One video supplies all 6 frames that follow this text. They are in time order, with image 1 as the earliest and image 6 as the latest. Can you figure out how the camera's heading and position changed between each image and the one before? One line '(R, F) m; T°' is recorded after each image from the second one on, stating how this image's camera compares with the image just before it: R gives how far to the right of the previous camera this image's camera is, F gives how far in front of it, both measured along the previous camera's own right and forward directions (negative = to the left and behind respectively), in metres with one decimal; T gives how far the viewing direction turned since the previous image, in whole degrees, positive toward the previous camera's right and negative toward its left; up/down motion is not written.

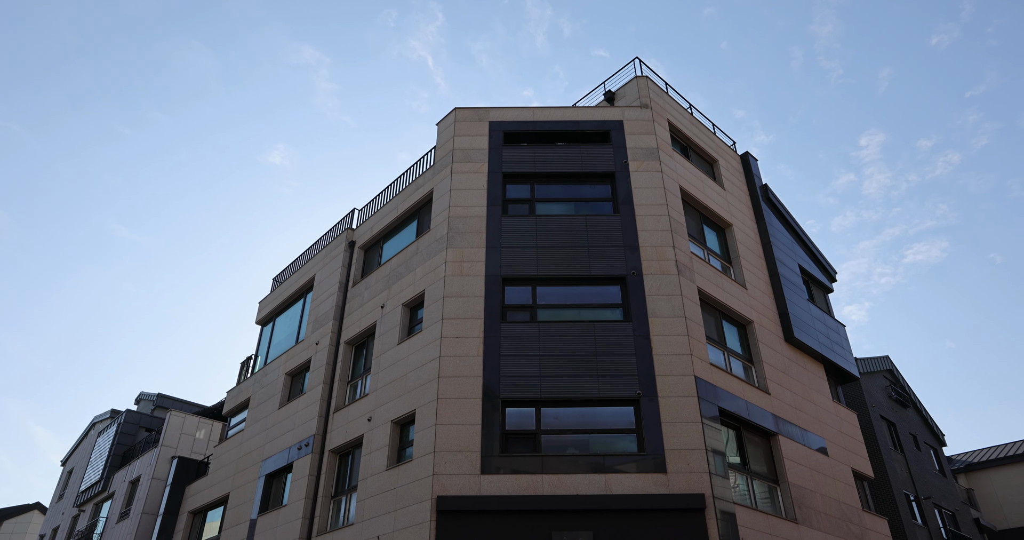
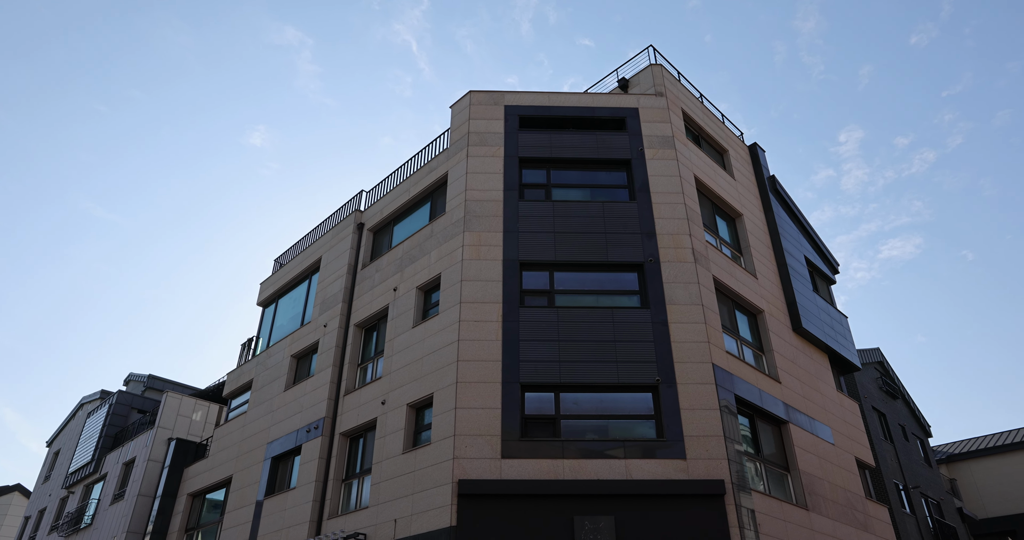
(-1.1, +0.1) m; +2°
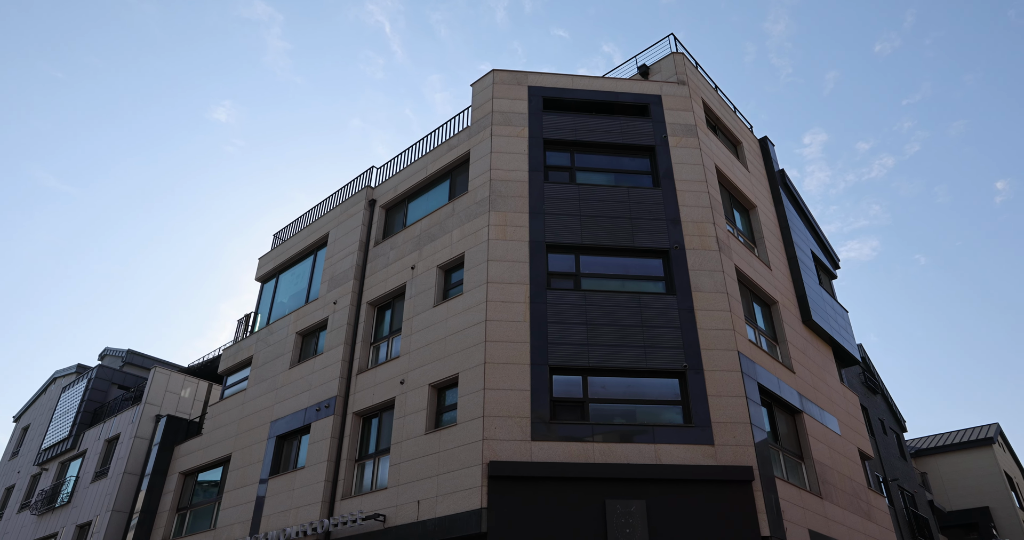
(-1.7, +0.3) m; +3°
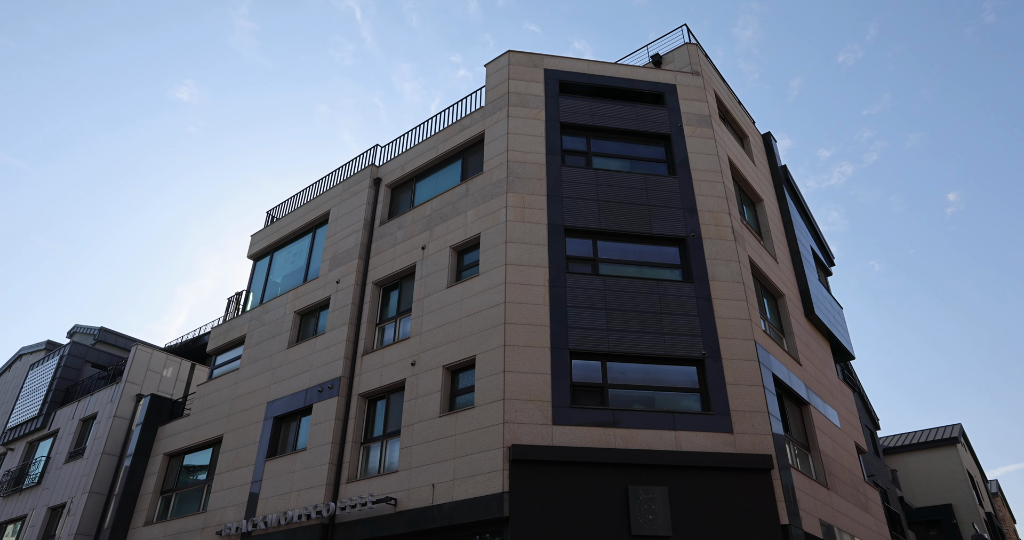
(-1.5, +0.4) m; +3°
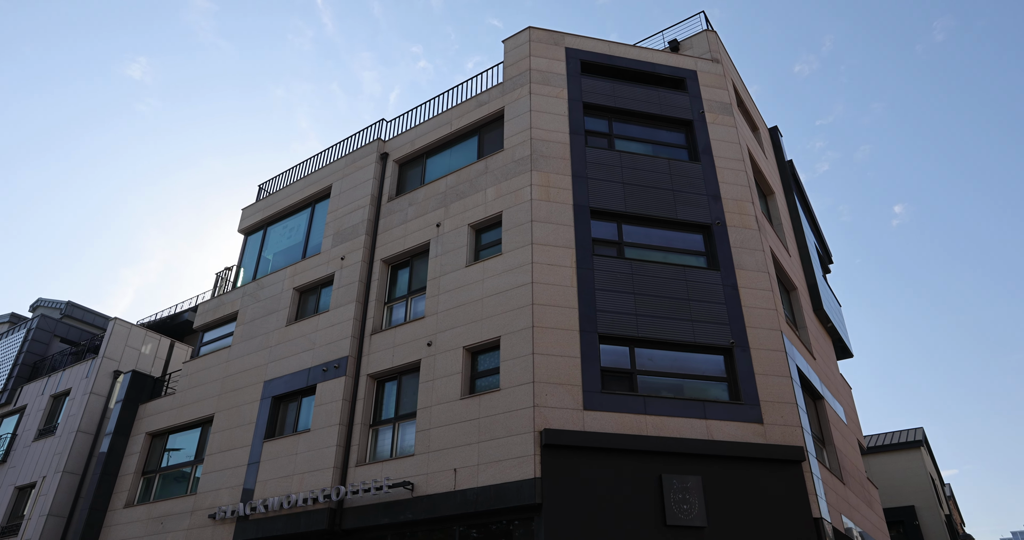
(-1.8, +0.7) m; +3°
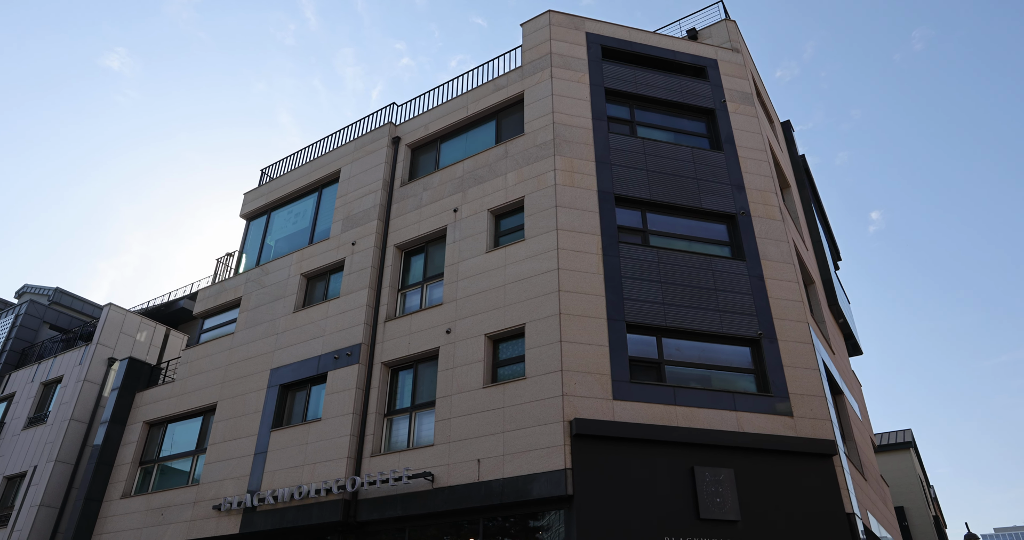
(-1.1, +0.5) m; +1°
